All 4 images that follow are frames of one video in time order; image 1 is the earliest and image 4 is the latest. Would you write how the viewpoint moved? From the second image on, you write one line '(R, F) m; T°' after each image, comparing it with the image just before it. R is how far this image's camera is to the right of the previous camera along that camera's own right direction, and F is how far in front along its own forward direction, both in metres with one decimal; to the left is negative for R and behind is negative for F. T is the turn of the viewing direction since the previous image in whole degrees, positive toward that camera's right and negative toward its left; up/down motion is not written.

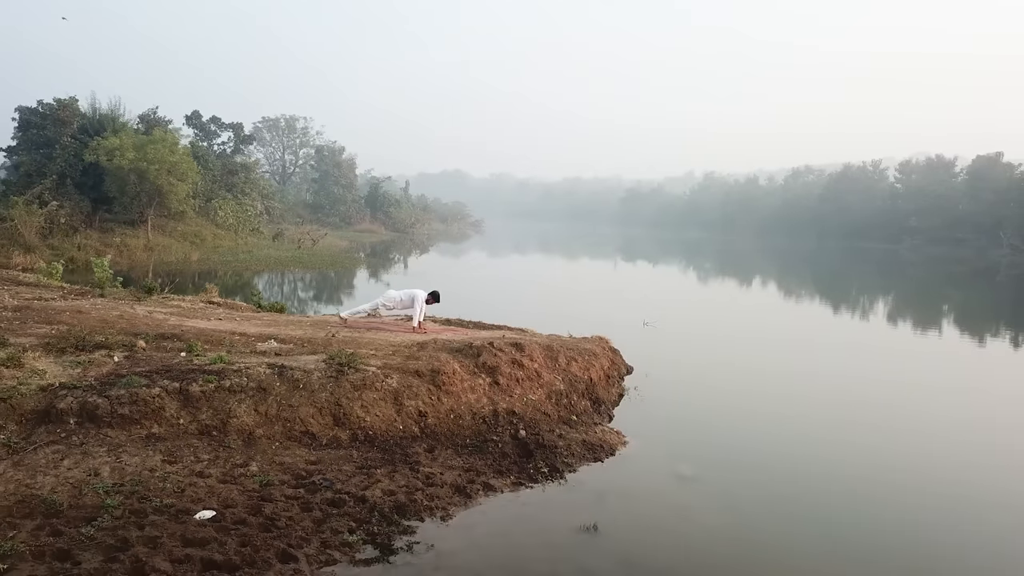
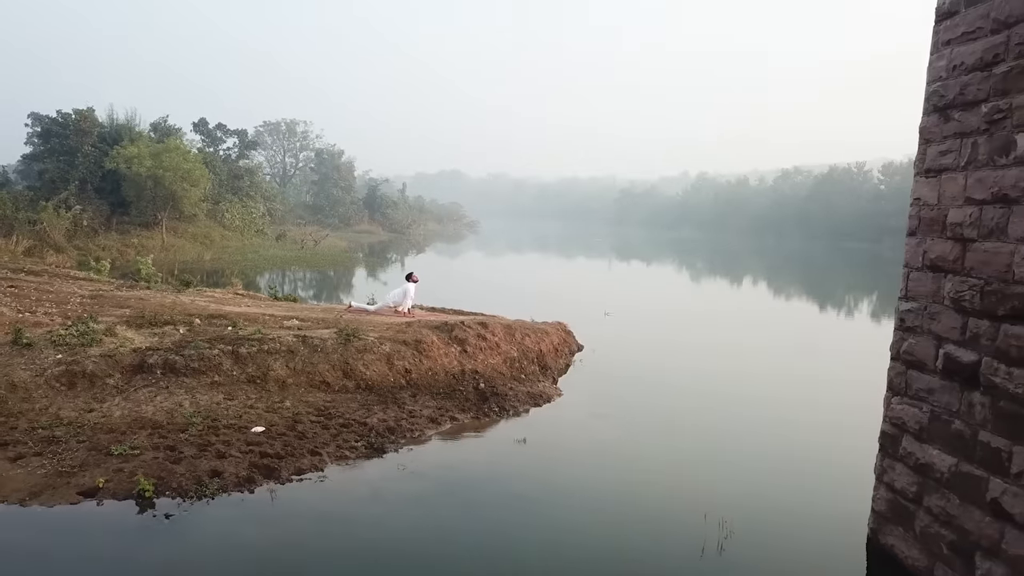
(+0.5, -2.3) m; 0°
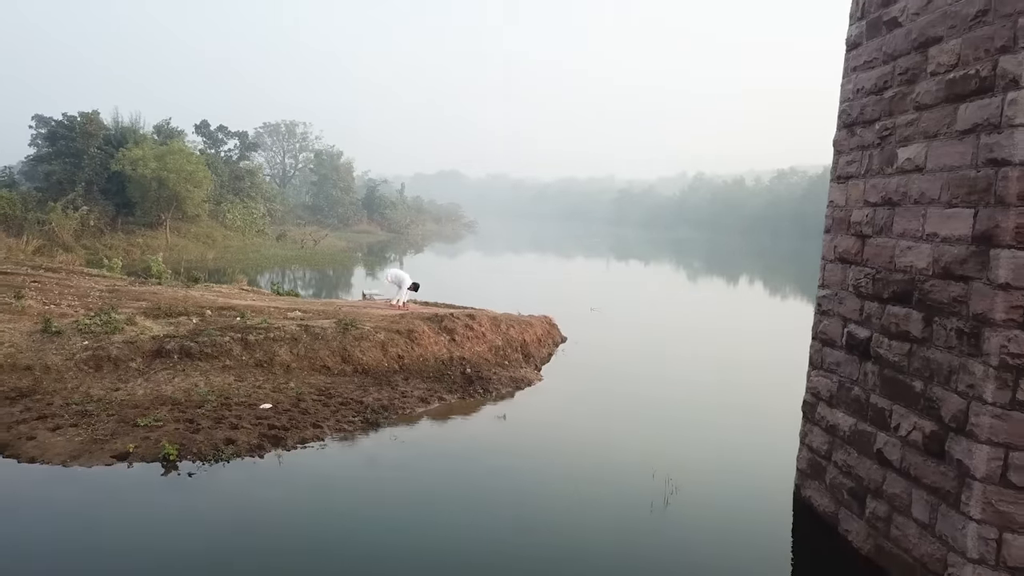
(+0.2, -0.9) m; 0°
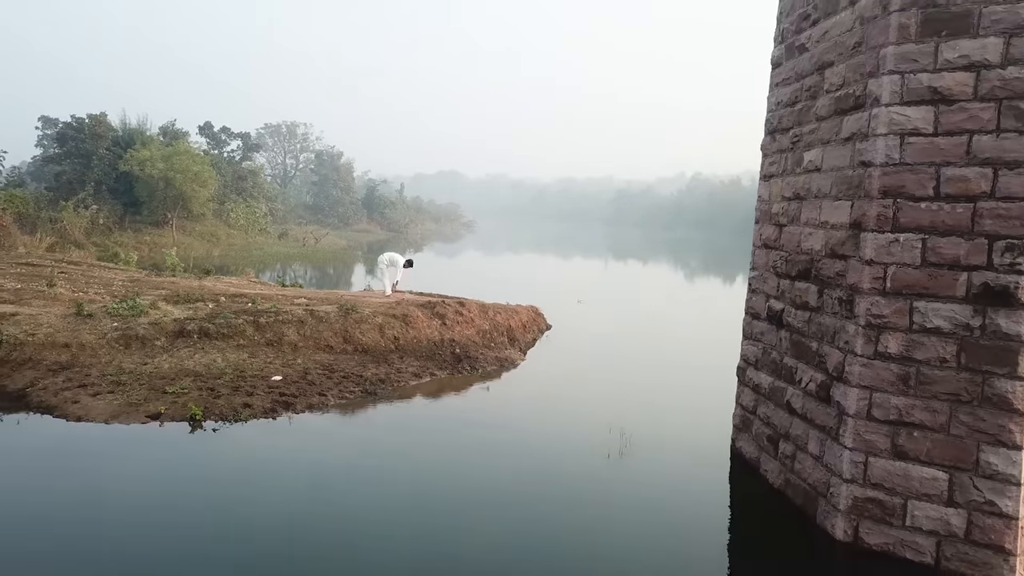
(+0.3, -1.0) m; 0°
